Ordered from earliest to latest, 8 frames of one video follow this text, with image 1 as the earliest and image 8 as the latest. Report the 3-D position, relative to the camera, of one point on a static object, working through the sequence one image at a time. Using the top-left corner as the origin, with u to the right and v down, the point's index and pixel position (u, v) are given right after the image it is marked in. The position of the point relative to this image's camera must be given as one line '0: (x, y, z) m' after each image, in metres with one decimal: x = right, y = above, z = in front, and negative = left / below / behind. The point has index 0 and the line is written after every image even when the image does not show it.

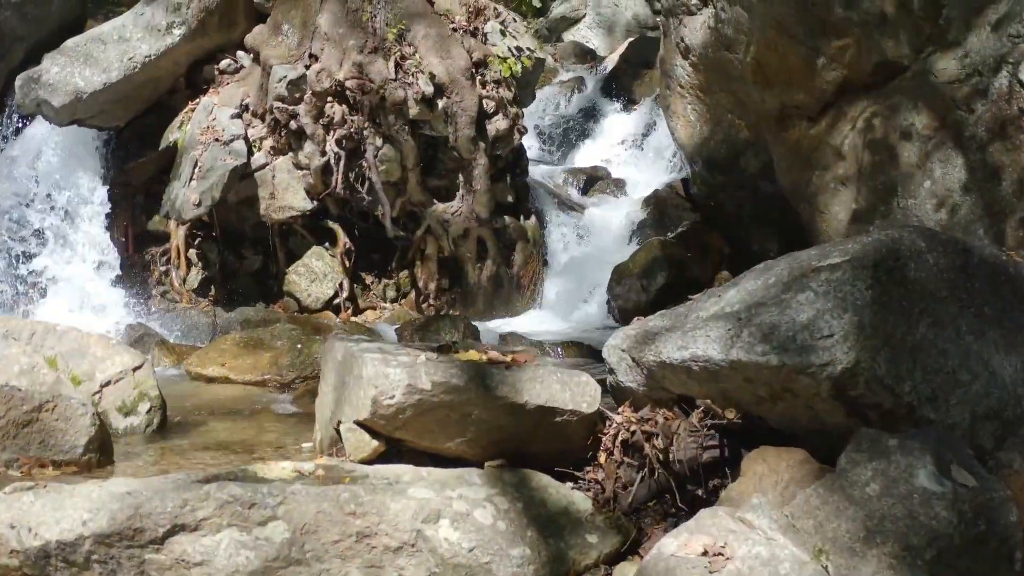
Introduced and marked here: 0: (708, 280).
0: (+1.9, +0.1, +6.6) m
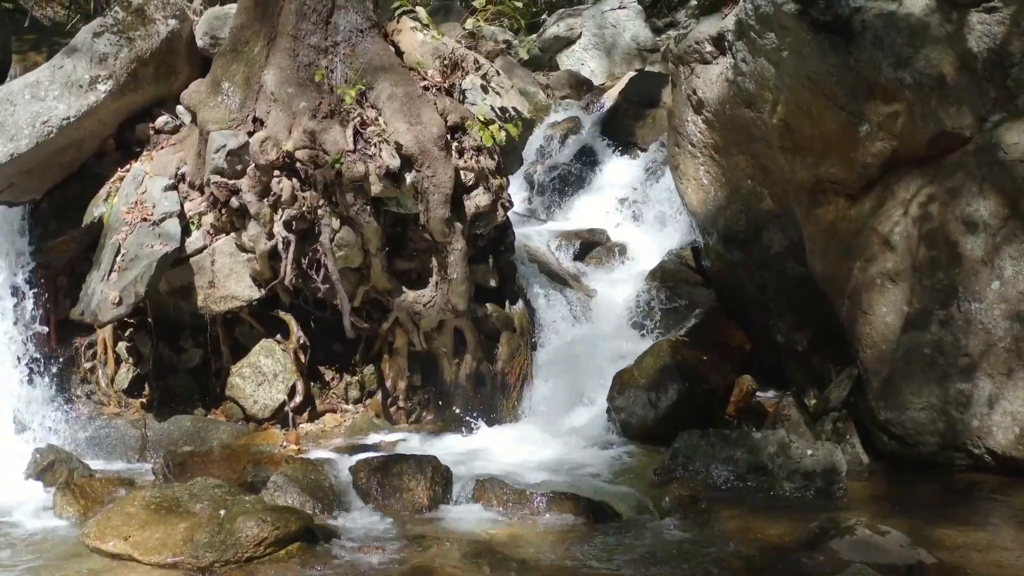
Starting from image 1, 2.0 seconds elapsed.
0: (+1.8, -0.9, +5.6) m
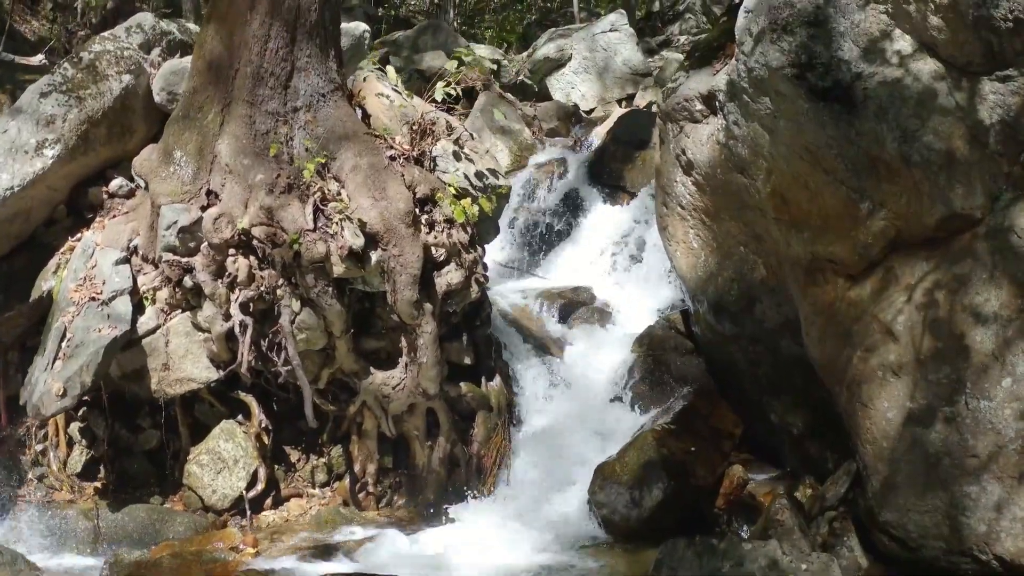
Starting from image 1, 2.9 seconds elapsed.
0: (+1.6, -1.5, +5.2) m
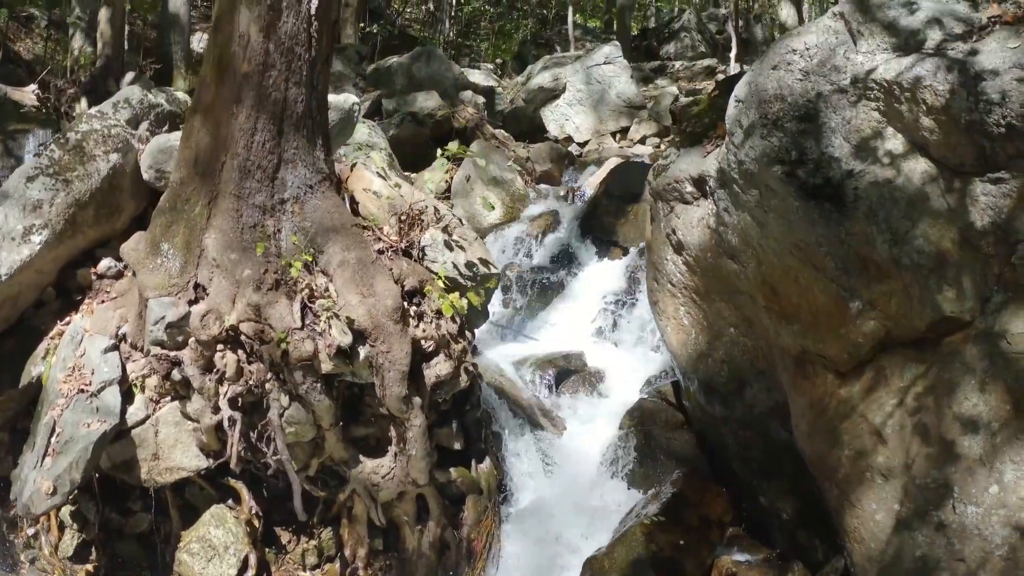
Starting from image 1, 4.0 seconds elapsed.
0: (+1.5, -2.3, +5.2) m
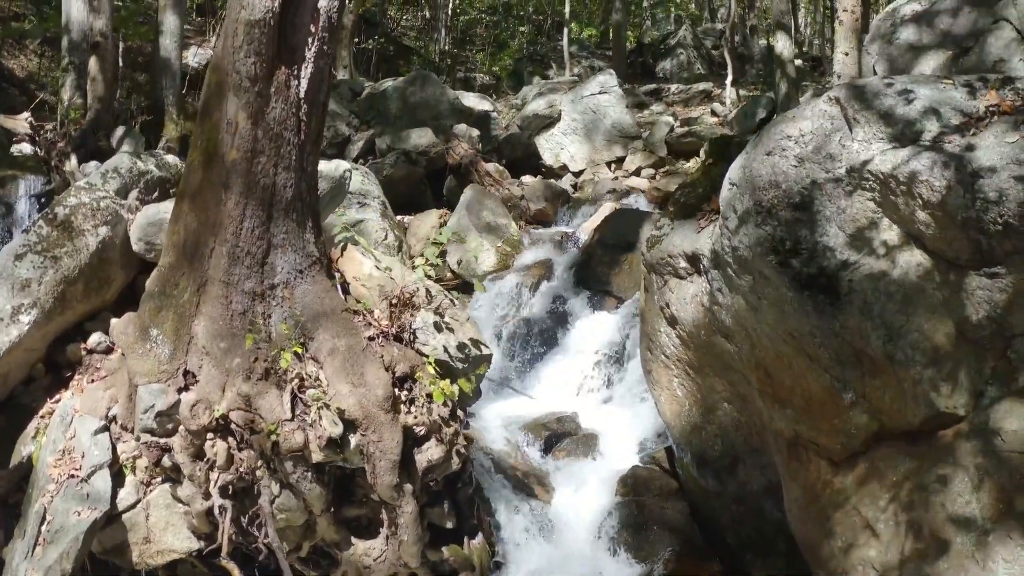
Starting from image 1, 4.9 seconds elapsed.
0: (+1.4, -3.0, +5.2) m
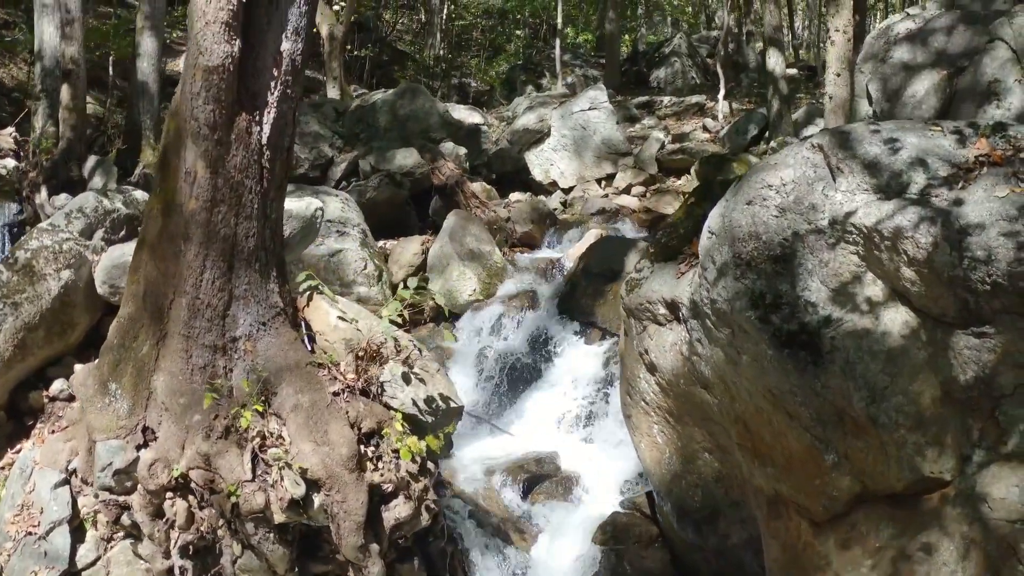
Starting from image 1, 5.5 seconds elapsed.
0: (+1.2, -3.4, +5.0) m
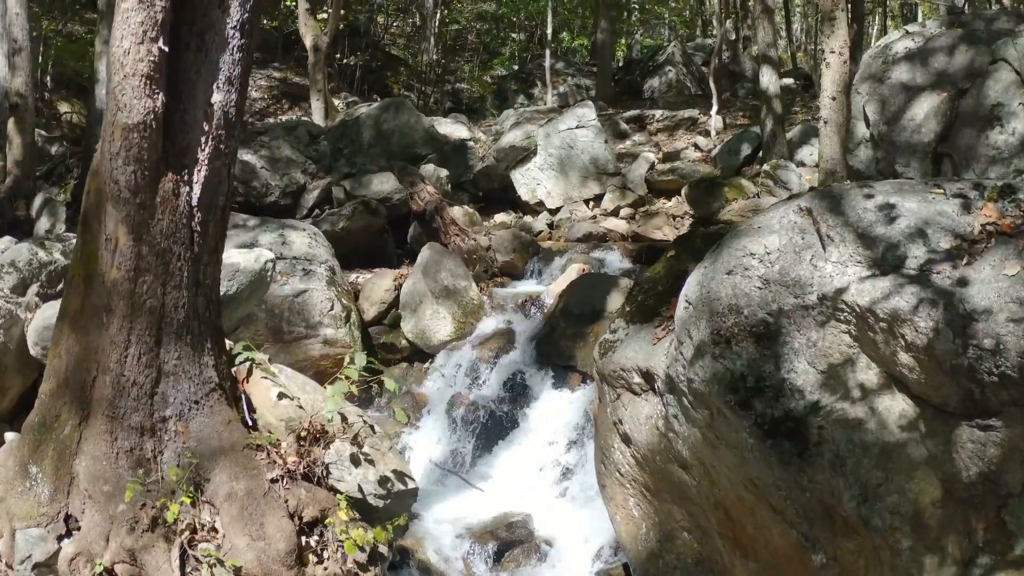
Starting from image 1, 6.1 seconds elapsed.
0: (+0.9, -3.9, +4.6) m
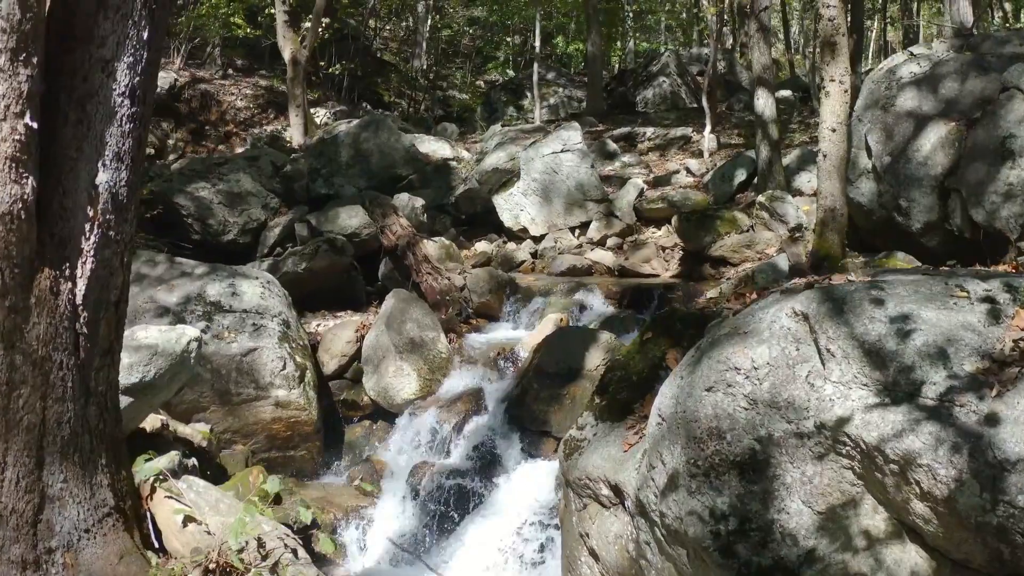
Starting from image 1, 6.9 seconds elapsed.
0: (+0.6, -4.5, +3.9) m
